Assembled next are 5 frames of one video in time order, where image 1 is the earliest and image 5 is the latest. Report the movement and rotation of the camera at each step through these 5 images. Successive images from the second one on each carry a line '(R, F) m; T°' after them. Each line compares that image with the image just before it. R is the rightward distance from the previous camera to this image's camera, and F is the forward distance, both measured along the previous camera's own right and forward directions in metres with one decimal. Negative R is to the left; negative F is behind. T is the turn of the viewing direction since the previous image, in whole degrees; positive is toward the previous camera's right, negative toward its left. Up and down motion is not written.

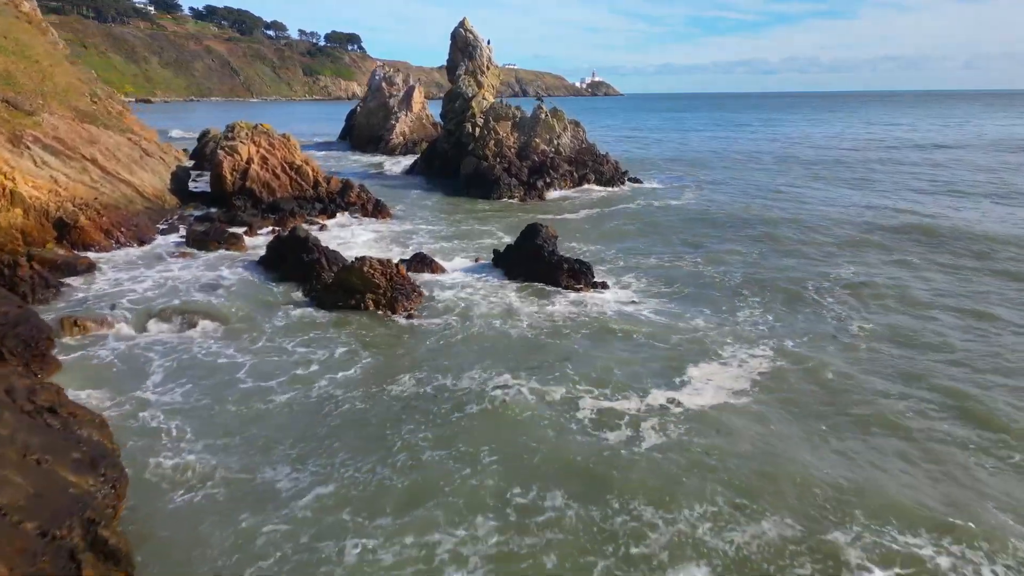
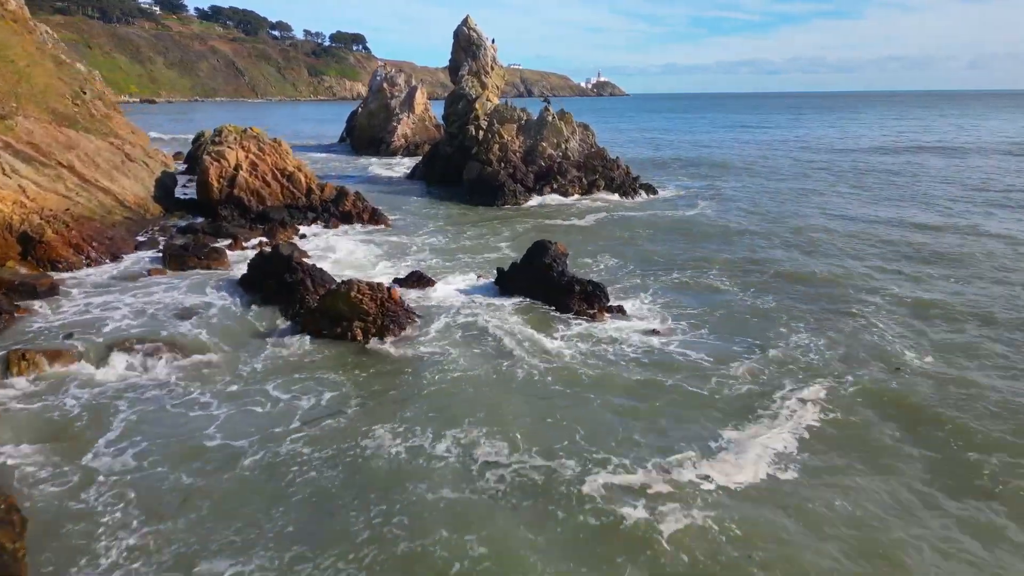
(0.0, +2.1) m; 0°
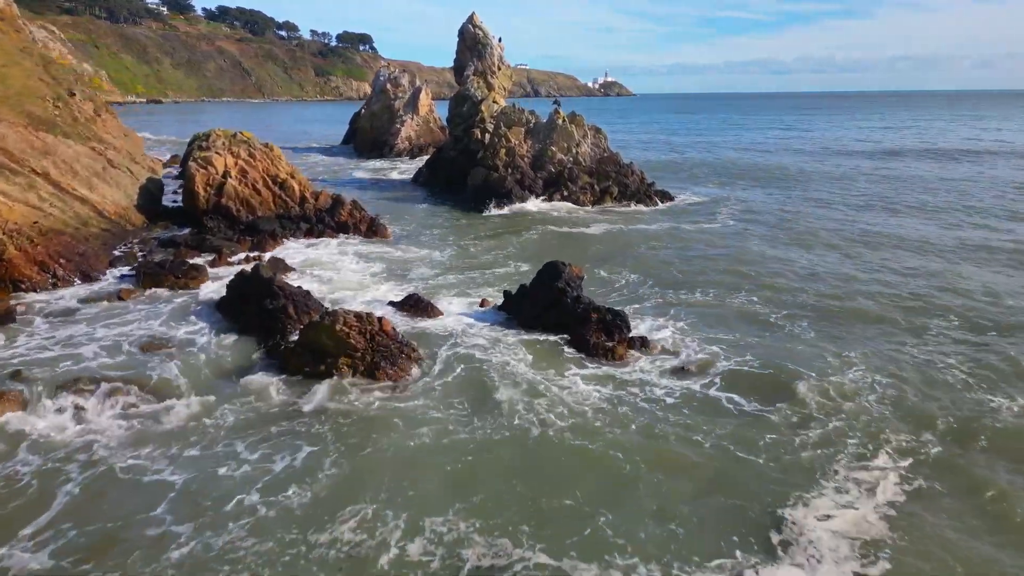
(-0.1, +2.1) m; -1°
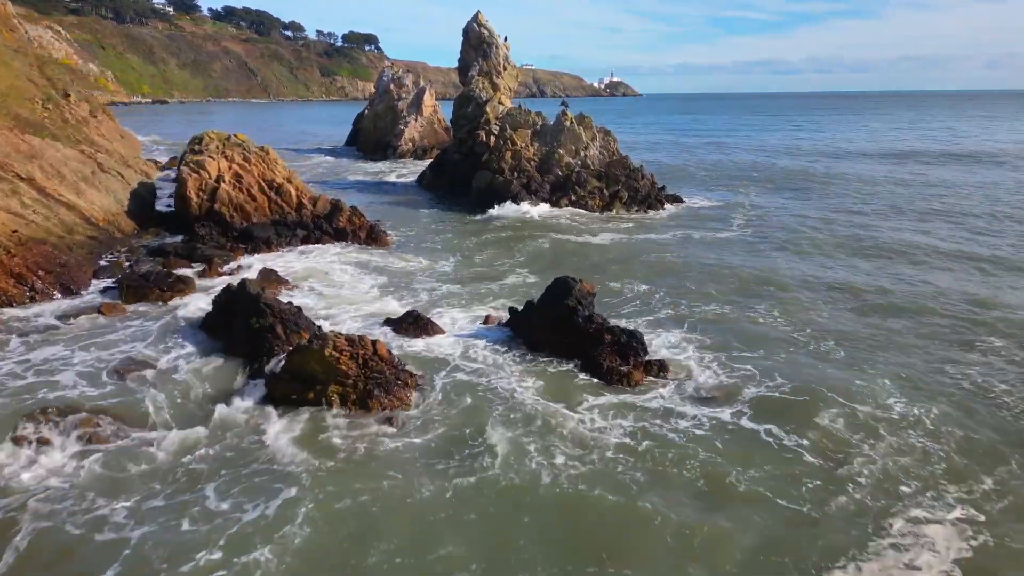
(0.0, +1.3) m; 0°
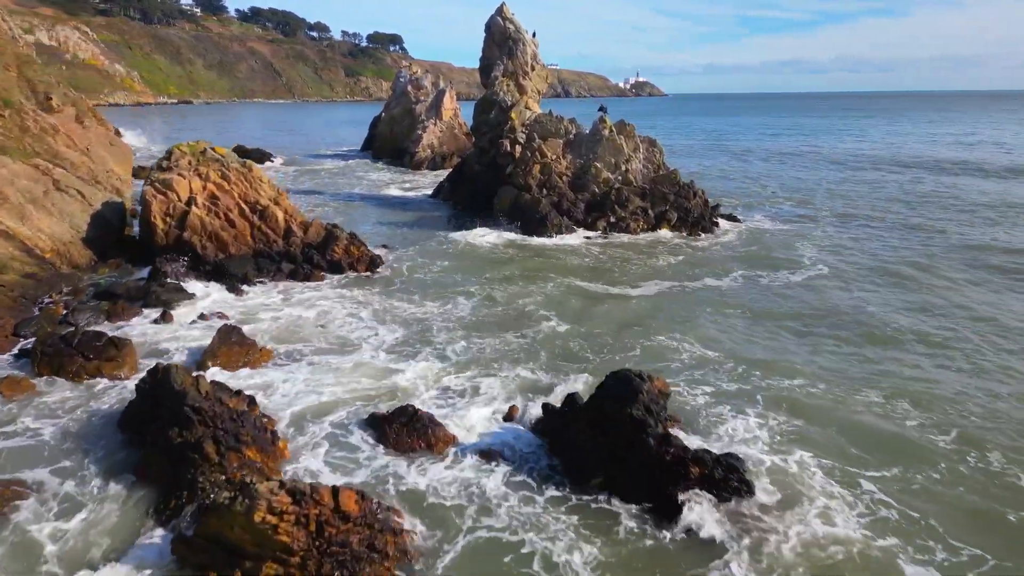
(-0.2, +4.9) m; -2°
